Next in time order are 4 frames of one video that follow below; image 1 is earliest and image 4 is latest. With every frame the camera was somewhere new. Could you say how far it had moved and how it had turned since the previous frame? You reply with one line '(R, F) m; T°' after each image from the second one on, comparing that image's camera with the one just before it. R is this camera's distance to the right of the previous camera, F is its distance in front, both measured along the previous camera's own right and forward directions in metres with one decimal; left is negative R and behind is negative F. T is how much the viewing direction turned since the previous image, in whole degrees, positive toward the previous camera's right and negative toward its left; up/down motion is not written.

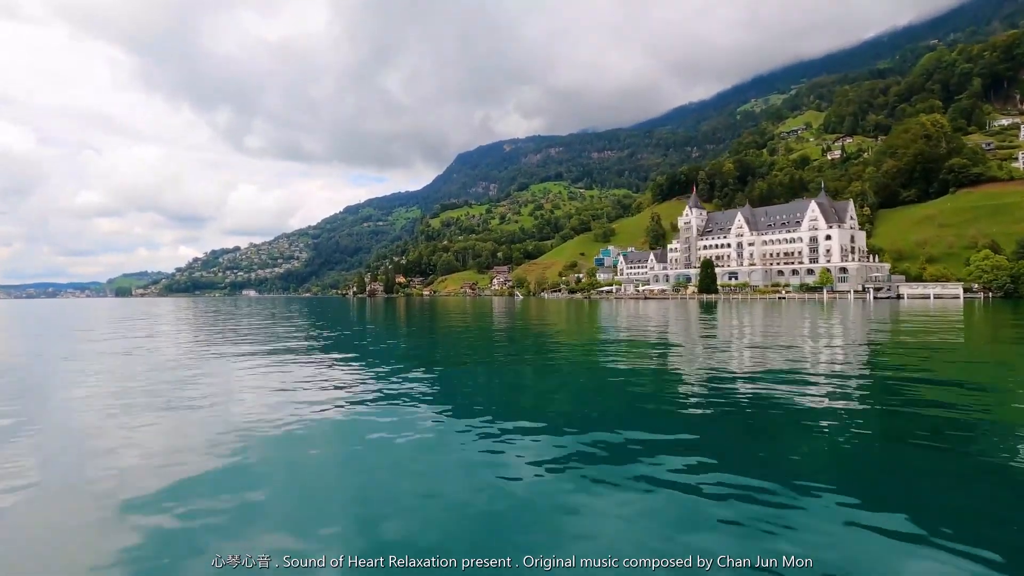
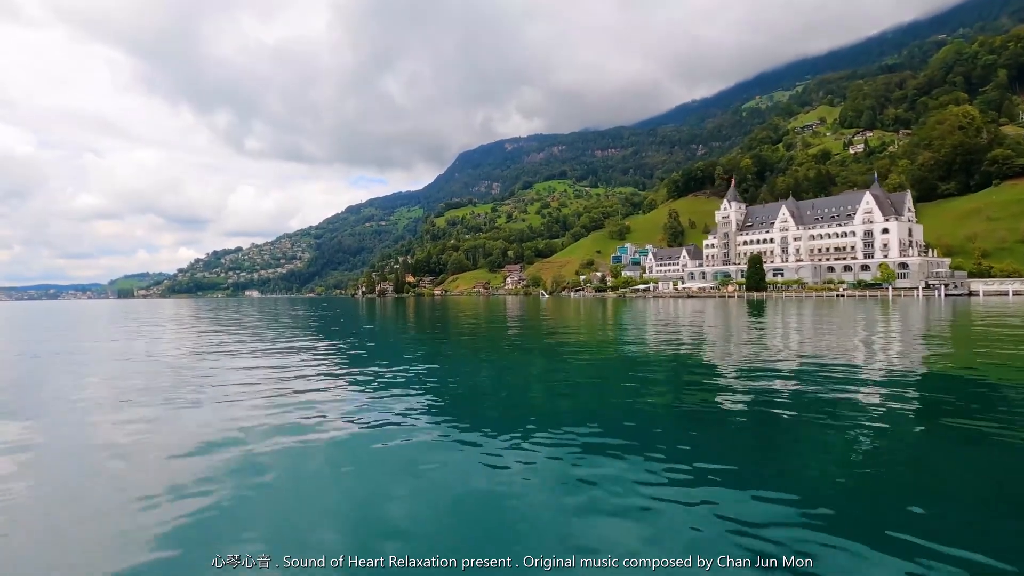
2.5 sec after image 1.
(-1.4, +1.4) m; 0°
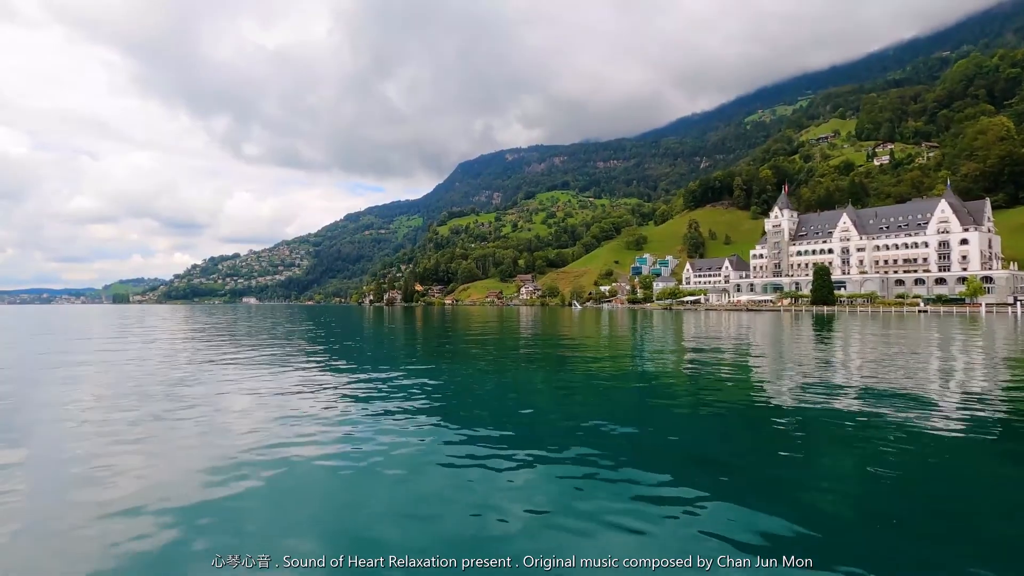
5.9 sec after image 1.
(-2.0, +1.8) m; 0°
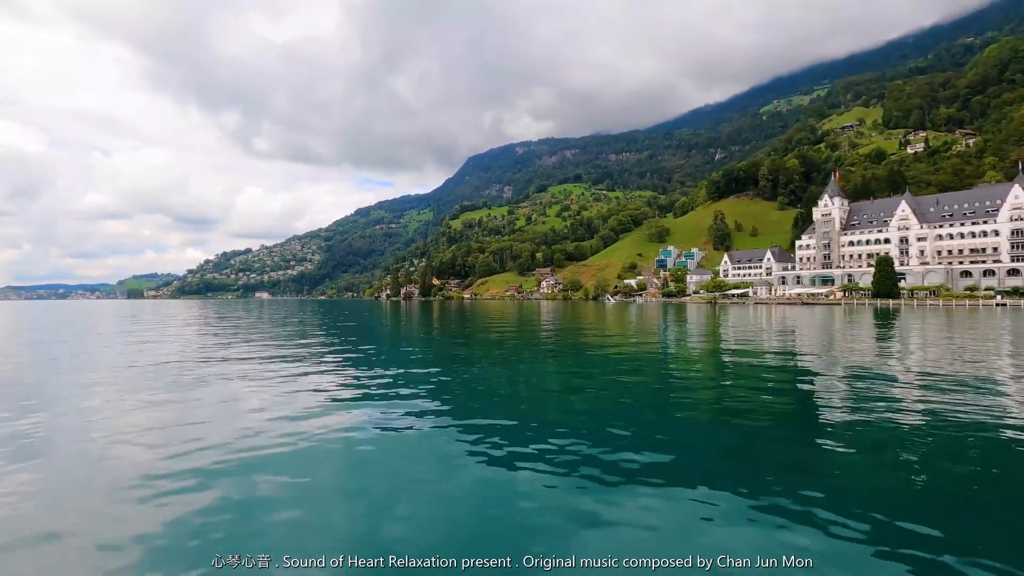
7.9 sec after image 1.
(-1.1, +1.2) m; -1°
